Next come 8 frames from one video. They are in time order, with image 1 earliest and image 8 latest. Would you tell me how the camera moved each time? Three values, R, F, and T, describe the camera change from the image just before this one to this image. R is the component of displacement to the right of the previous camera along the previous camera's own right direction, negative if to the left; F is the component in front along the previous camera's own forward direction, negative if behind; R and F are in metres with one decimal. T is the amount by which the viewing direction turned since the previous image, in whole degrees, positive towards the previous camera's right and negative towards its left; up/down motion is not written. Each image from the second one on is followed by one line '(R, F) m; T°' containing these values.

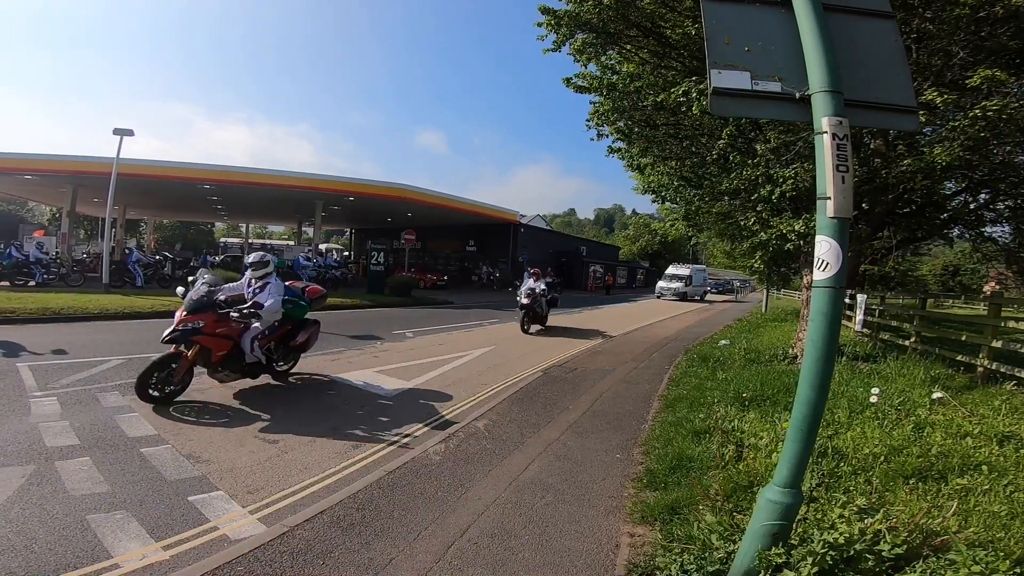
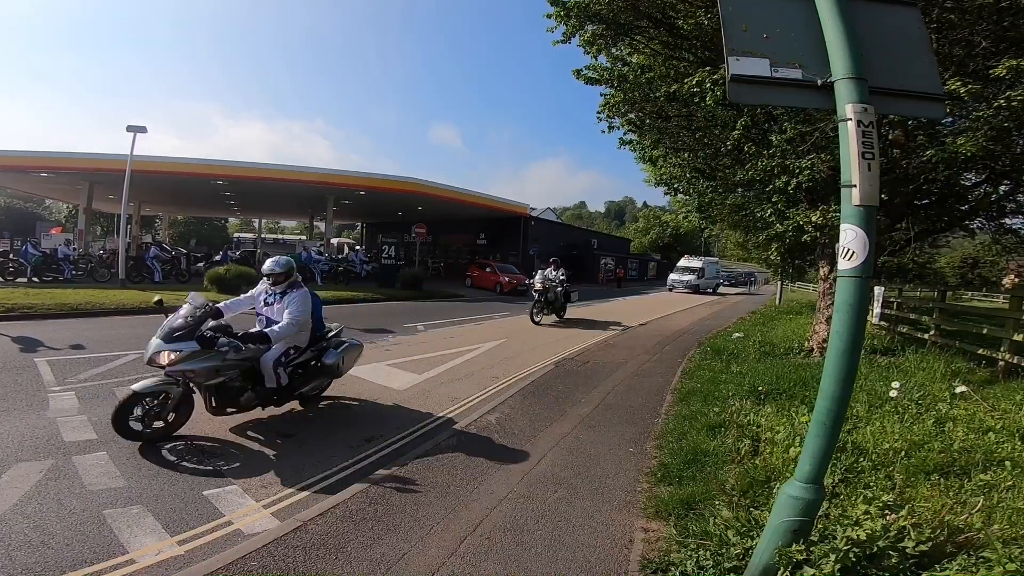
(0.0, 0.0) m; -1°
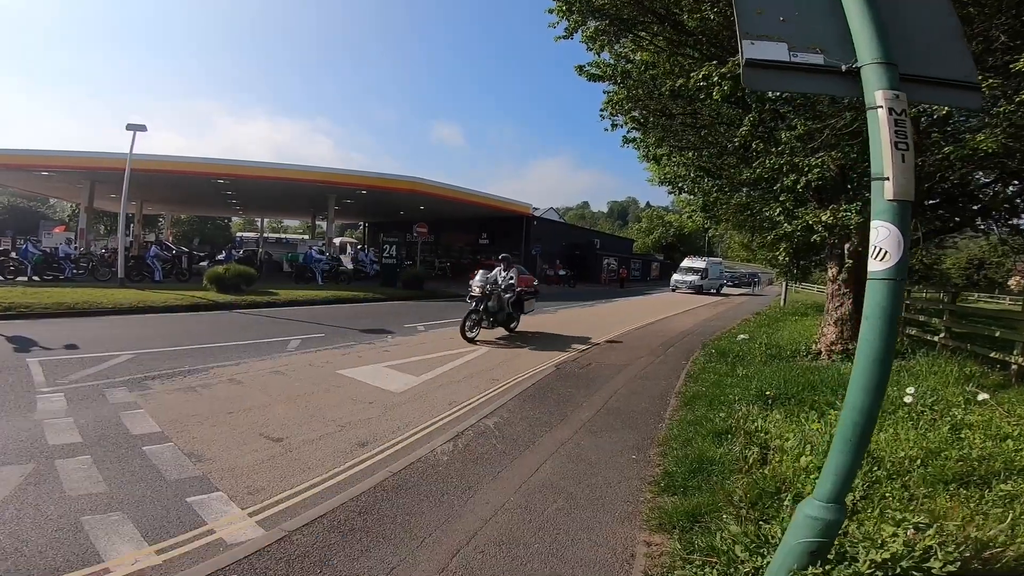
(0.0, +0.2) m; 0°
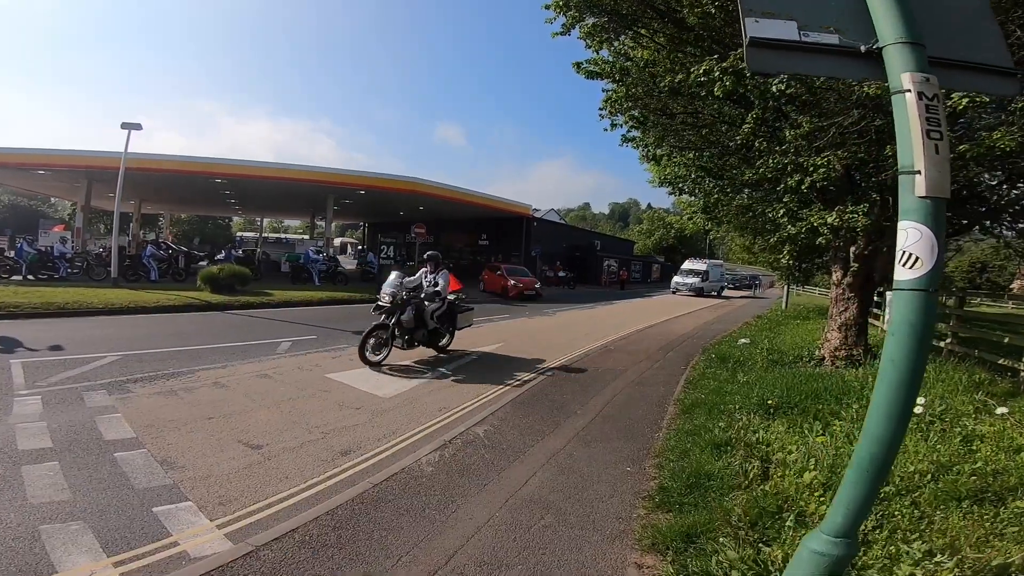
(+0.1, +0.2) m; 0°
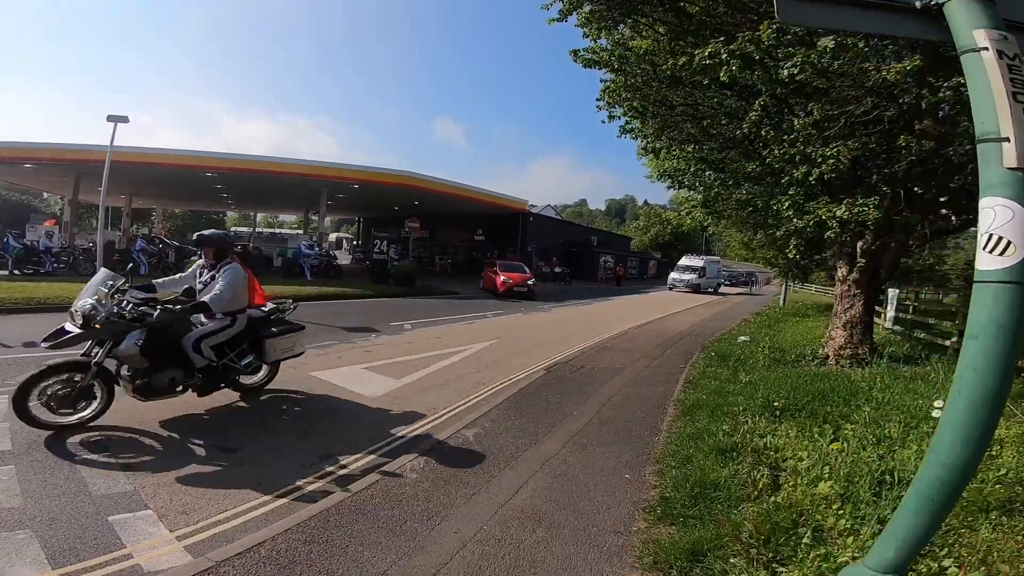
(0.0, +0.3) m; 0°
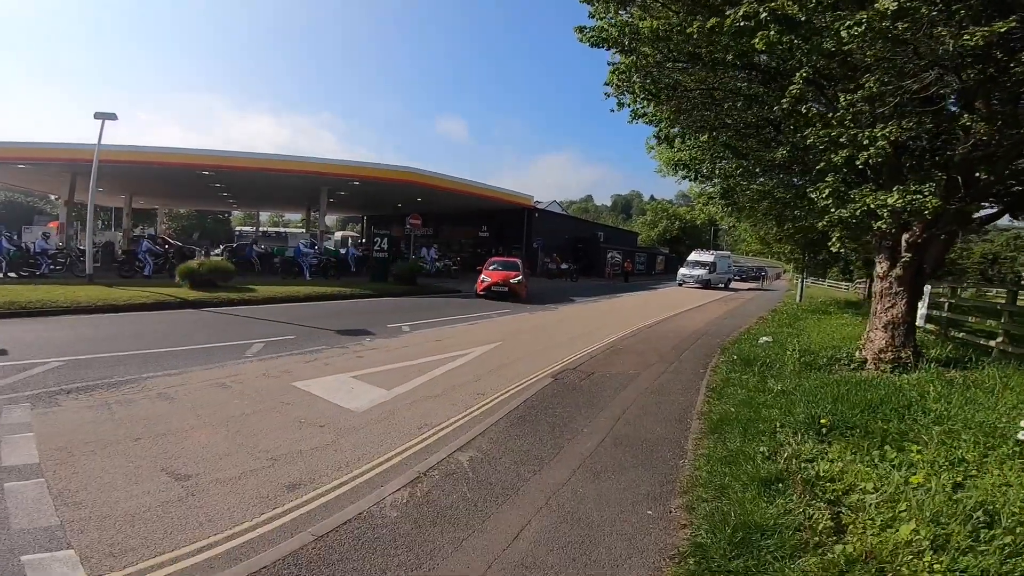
(+0.1, +0.7) m; -1°
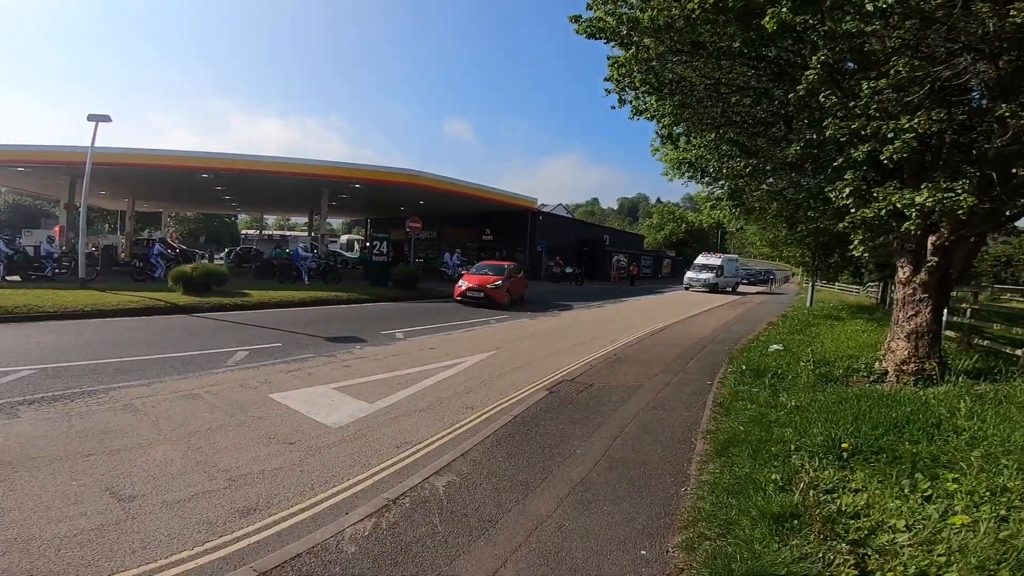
(+0.2, +0.5) m; -1°
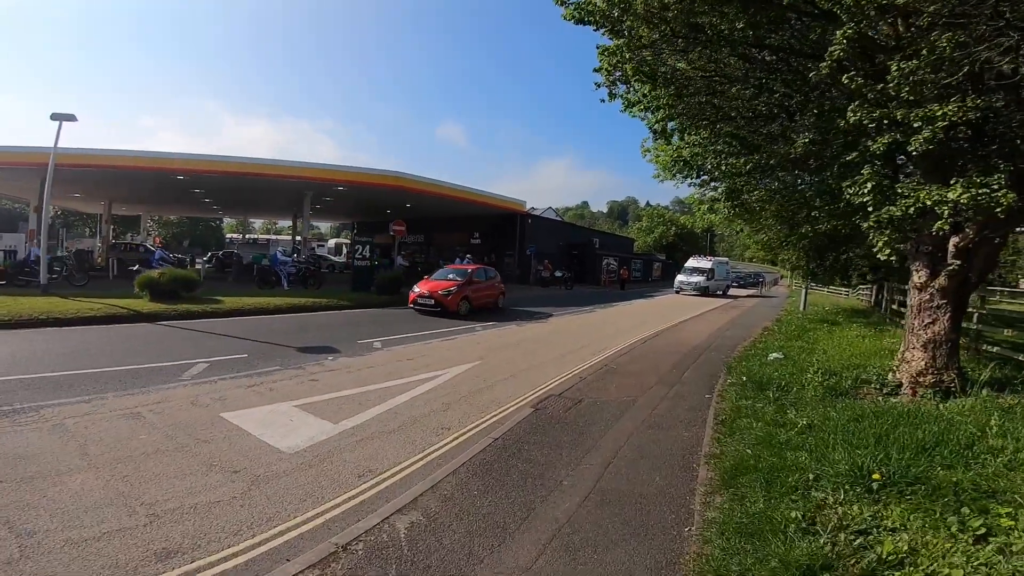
(+0.1, +0.6) m; +1°
